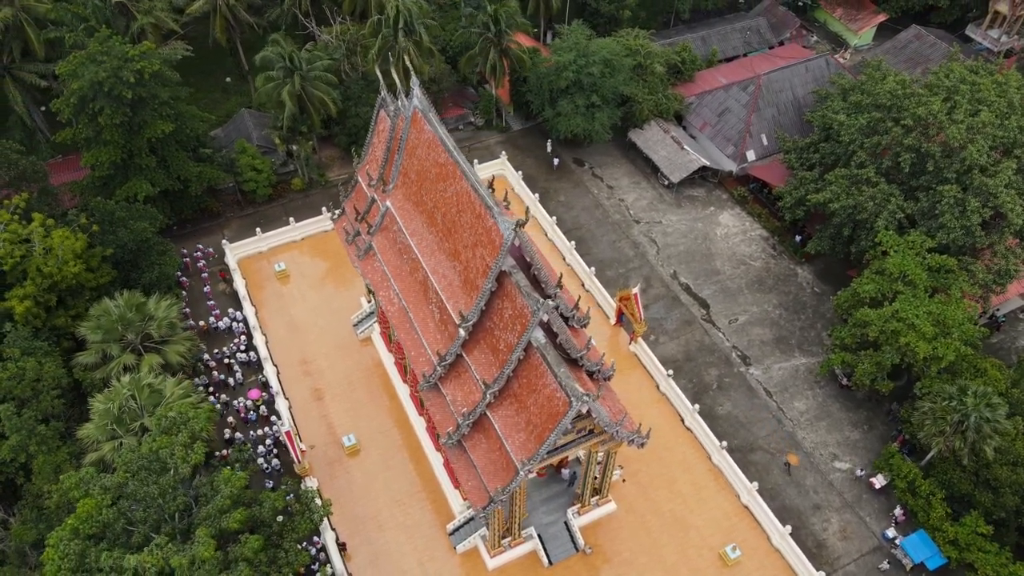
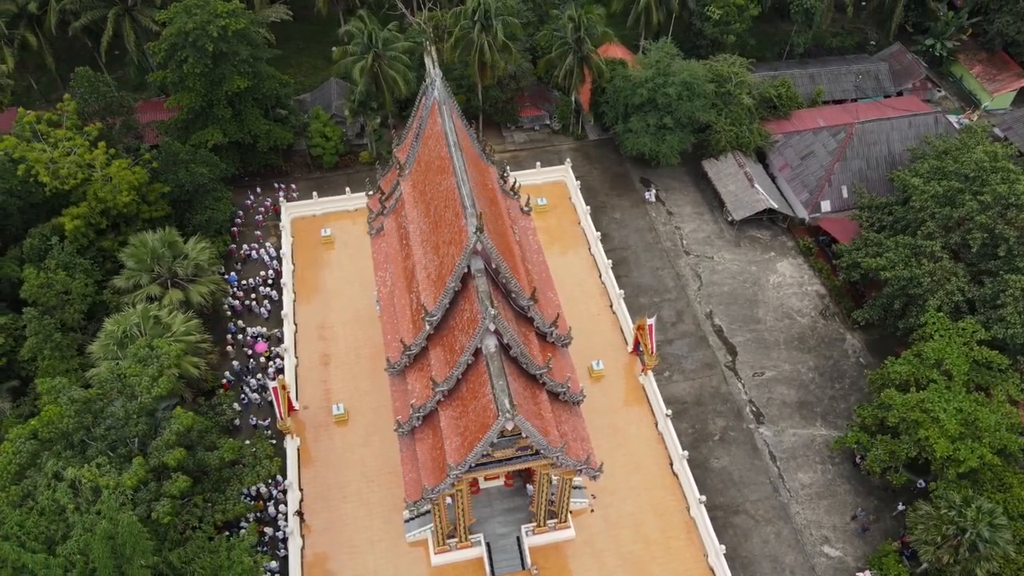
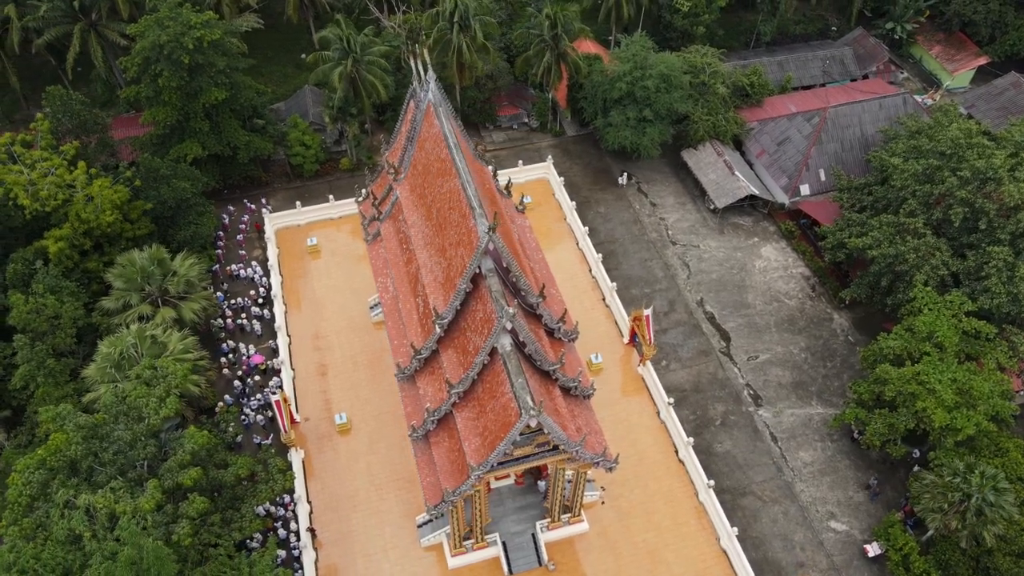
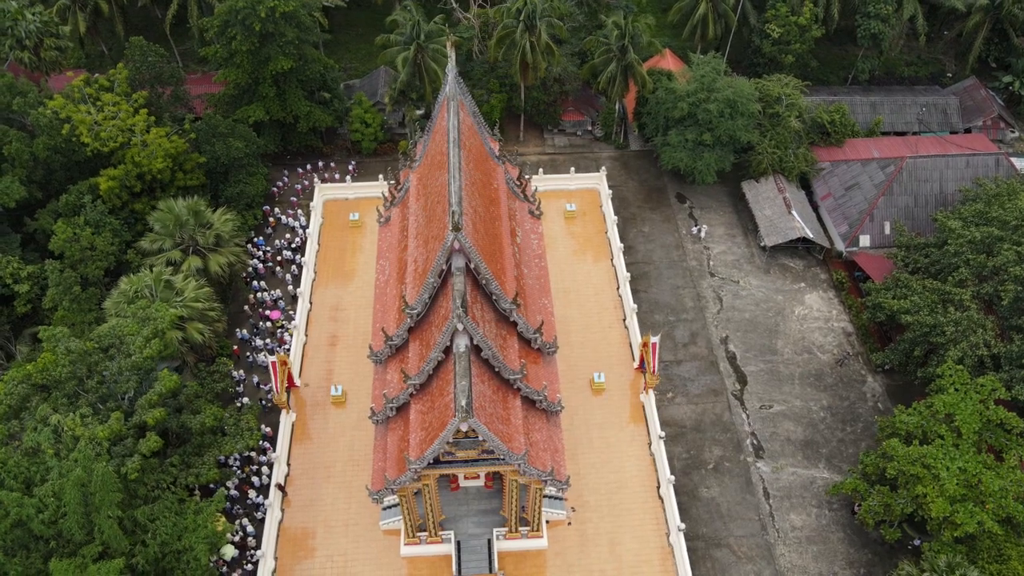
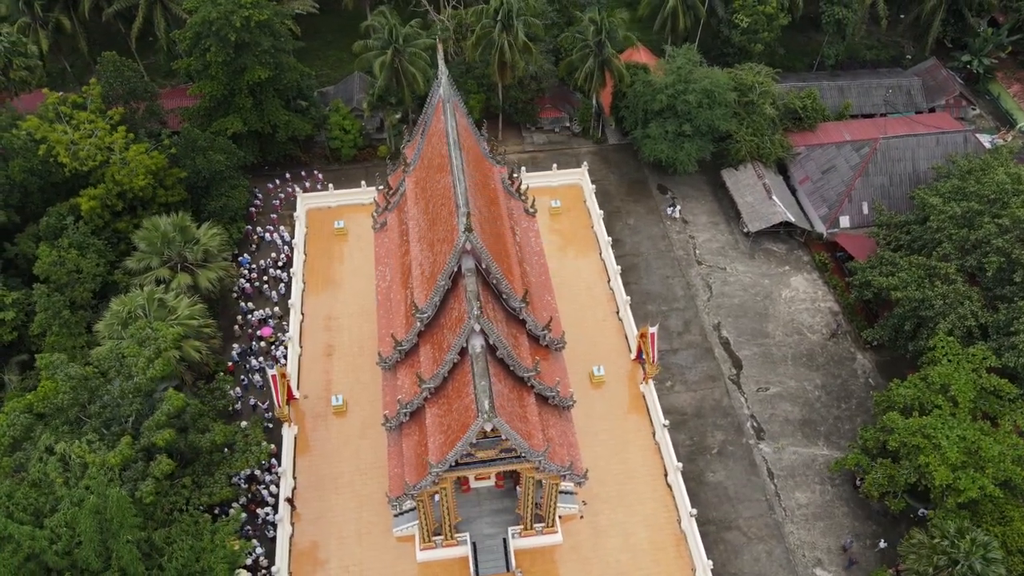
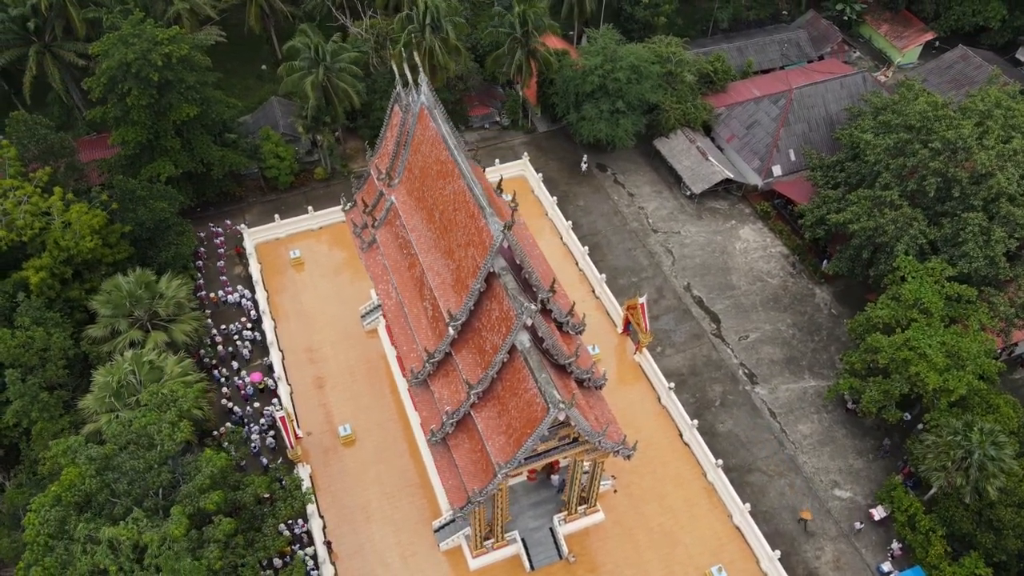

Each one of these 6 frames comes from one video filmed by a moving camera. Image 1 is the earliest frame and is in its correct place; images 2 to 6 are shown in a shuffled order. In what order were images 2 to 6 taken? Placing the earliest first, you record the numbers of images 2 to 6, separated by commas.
6, 3, 2, 5, 4
